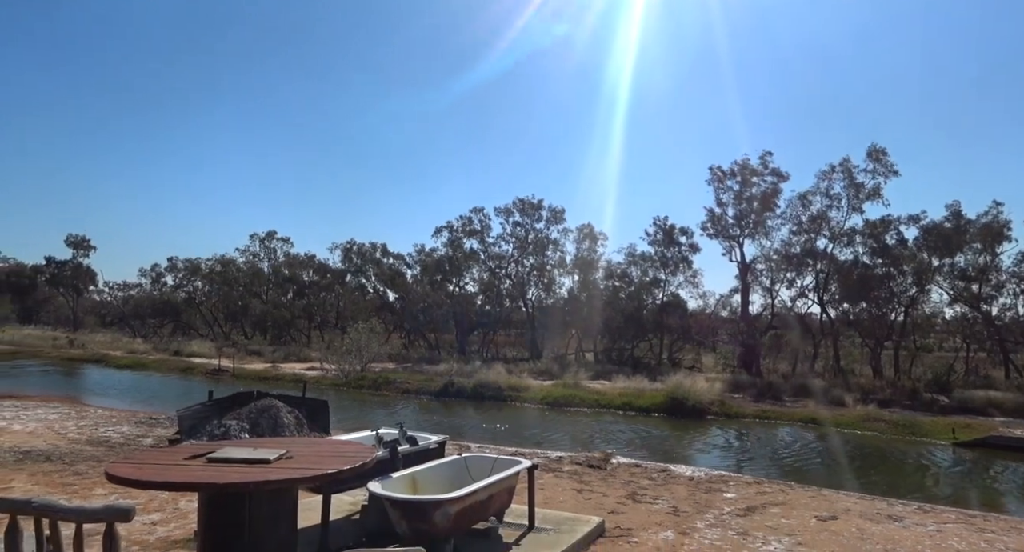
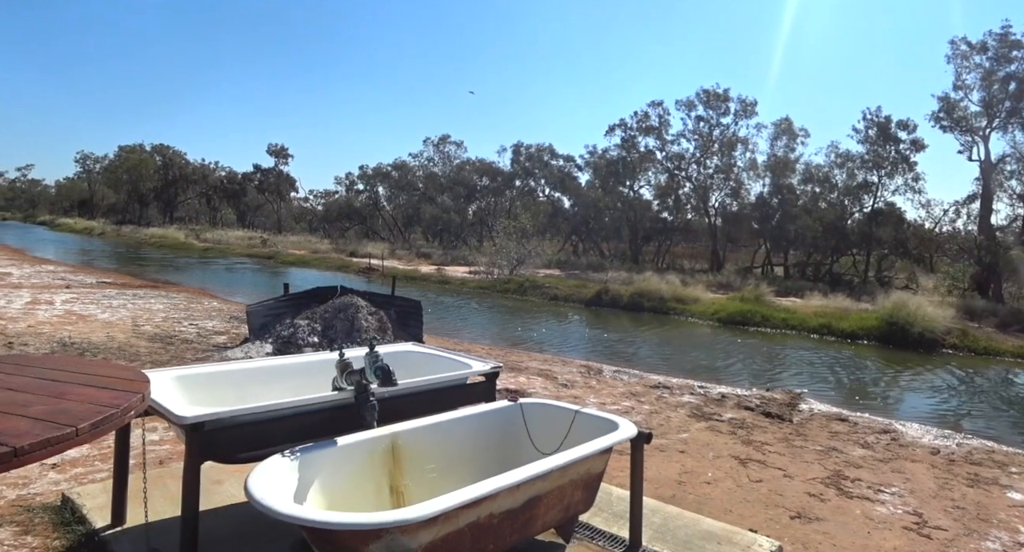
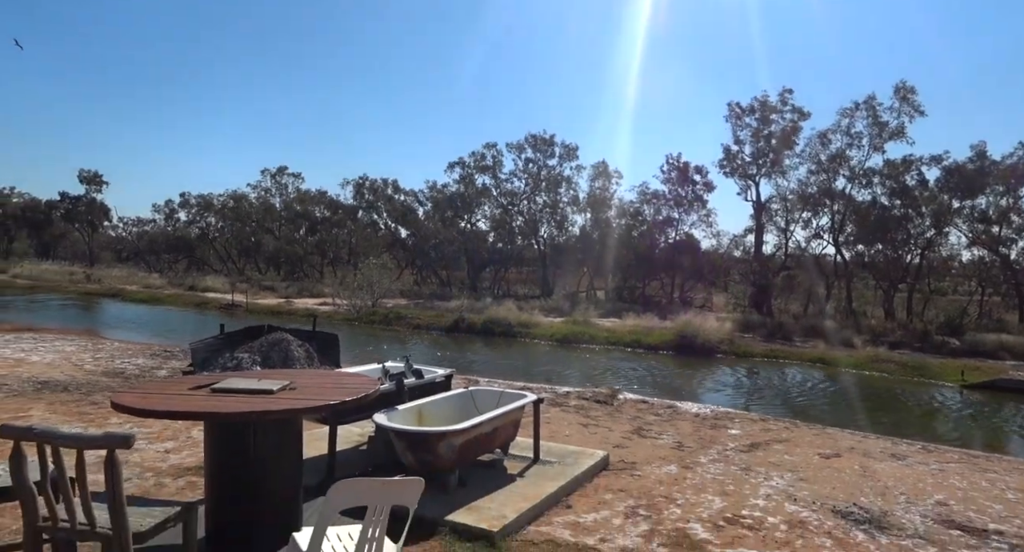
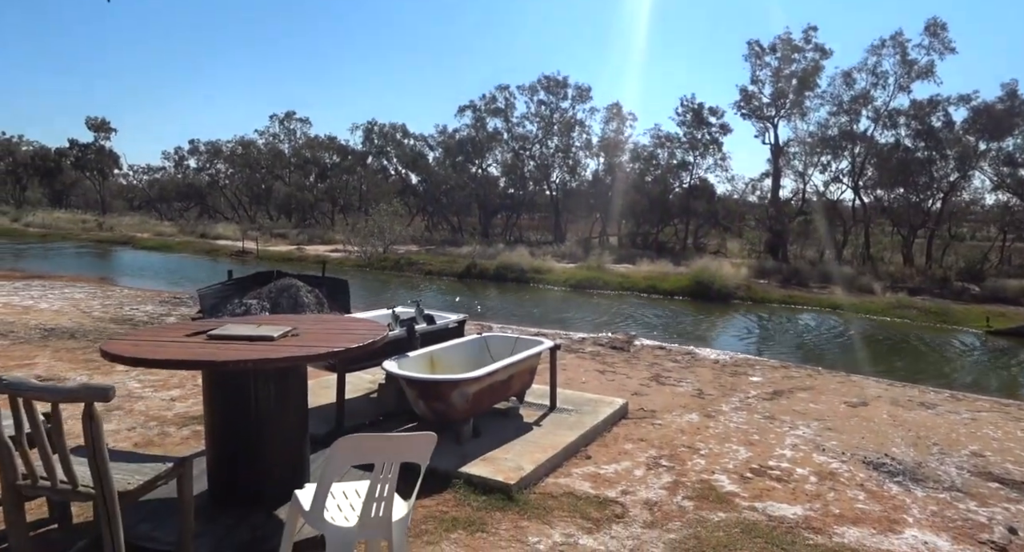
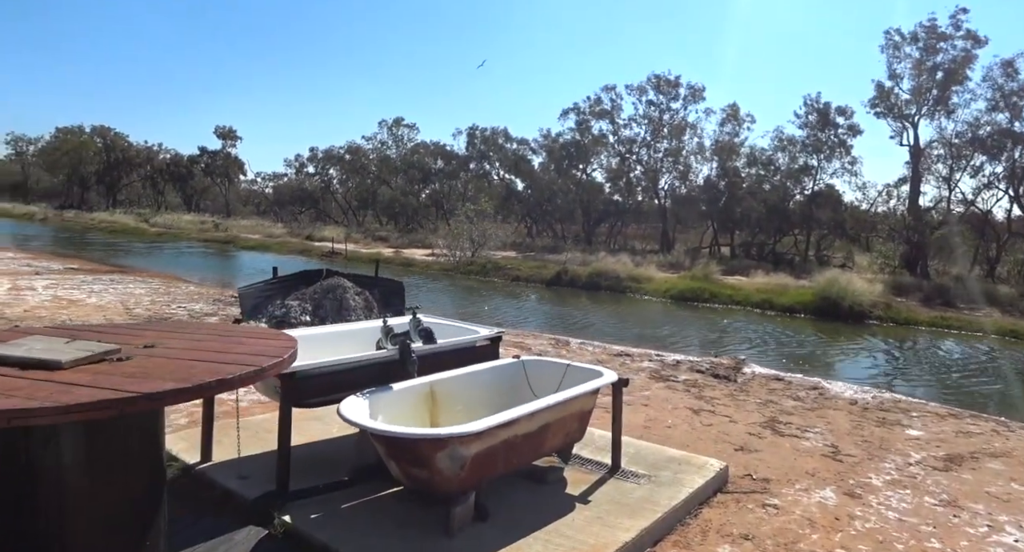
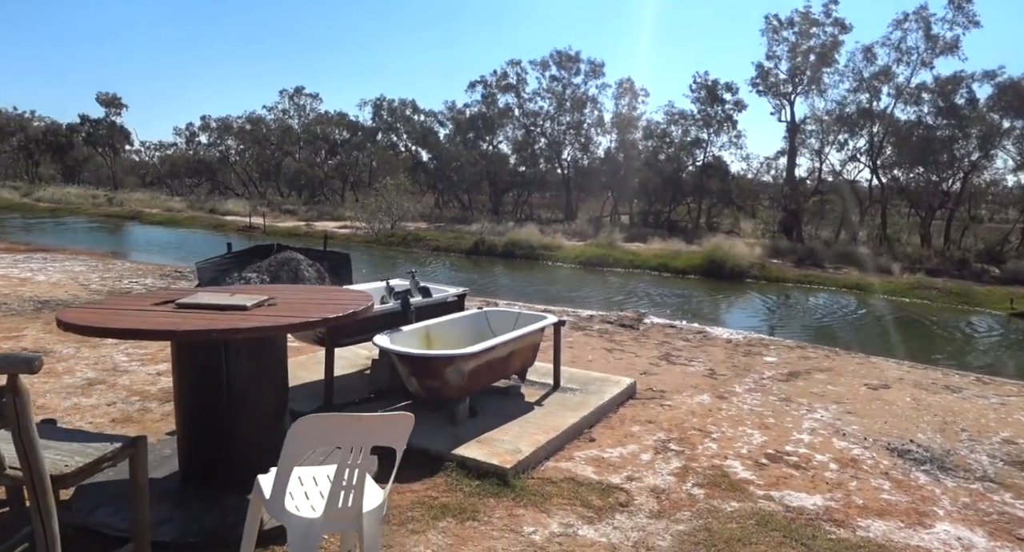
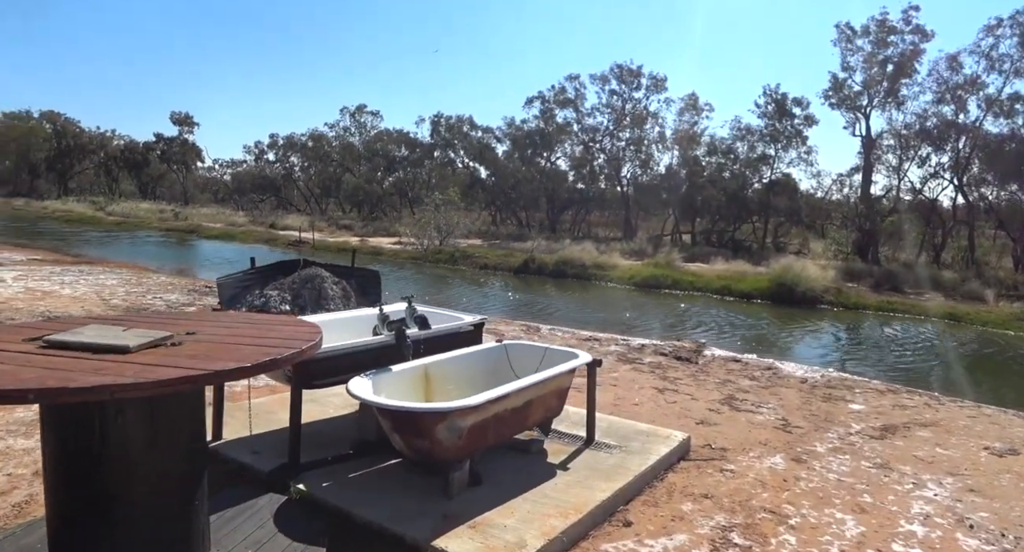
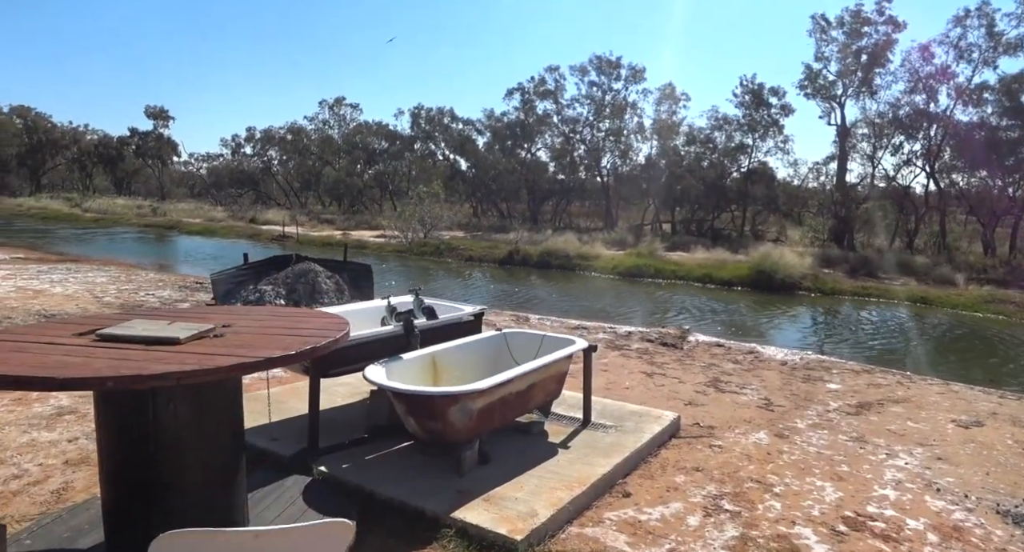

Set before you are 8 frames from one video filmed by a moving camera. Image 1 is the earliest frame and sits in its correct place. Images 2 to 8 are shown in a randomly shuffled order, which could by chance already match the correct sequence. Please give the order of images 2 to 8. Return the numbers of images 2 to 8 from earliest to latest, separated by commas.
3, 4, 6, 8, 7, 5, 2
